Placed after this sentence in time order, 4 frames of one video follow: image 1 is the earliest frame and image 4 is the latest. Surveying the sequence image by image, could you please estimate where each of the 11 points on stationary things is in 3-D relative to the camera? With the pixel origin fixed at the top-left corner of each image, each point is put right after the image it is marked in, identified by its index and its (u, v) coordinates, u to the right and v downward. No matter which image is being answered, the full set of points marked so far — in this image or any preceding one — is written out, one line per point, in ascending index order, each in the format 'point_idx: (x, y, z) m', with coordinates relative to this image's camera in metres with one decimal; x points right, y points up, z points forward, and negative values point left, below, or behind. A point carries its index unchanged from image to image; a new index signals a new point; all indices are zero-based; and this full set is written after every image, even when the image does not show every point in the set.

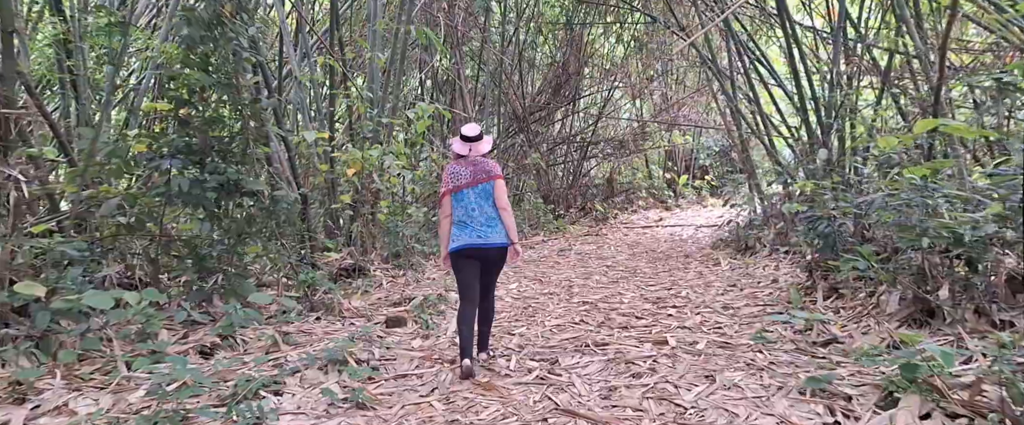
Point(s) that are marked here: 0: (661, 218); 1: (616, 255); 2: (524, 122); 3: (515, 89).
0: (+2.1, -0.1, +12.6) m
1: (+0.9, -0.4, +8.1) m
2: (+0.1, +0.9, +9.3) m
3: (0.0, +1.2, +9.2) m
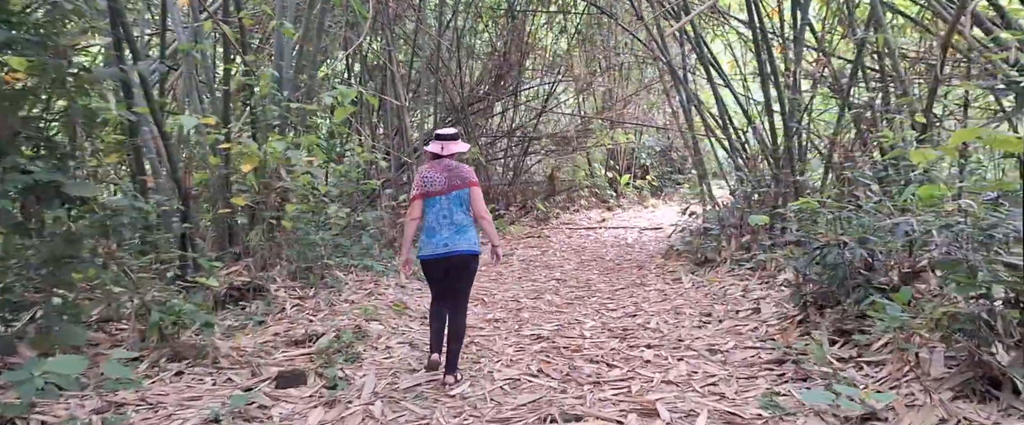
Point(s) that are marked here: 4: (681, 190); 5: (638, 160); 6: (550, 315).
0: (+1.2, -0.1, +11.9) m
1: (+0.4, -0.4, +7.3) m
2: (-0.5, +0.9, +8.4) m
3: (-0.6, +1.2, +8.3) m
4: (+2.7, +0.4, +14.6) m
5: (+2.0, +0.8, +14.2) m
6: (+0.2, -0.5, +4.1) m
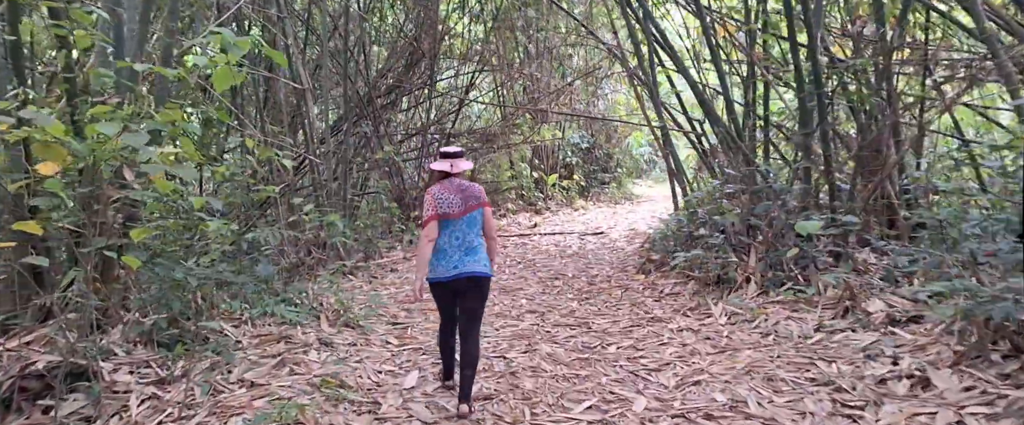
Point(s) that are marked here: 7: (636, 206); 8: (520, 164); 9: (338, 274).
0: (+0.3, -0.1, +10.4) m
1: (+0.1, -0.5, +5.8) m
2: (-1.1, +0.8, +6.8) m
3: (-1.1, +1.2, +6.7) m
4: (+1.4, +0.3, +13.4) m
5: (+0.8, +0.8, +12.8) m
6: (+0.2, -0.5, +2.7) m
7: (+1.7, +0.1, +12.6) m
8: (+0.1, +0.6, +11.6) m
9: (-1.2, -0.4, +6.1) m
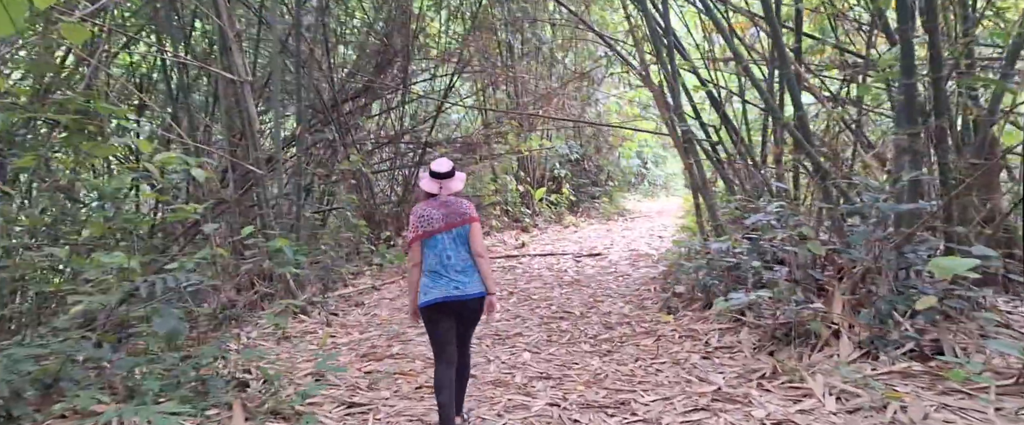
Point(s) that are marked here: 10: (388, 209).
0: (+0.2, -0.3, +9.2) m
1: (0.0, -0.6, +4.5) m
2: (-1.1, +0.7, +5.5) m
3: (-1.1, +1.0, +5.4) m
4: (+1.2, +0.1, +12.1) m
5: (+0.6, +0.6, +11.6) m
6: (+0.2, -0.6, +1.4) m
7: (+1.5, -0.1, +11.4) m
8: (0.0, +0.4, +10.4) m
9: (-1.2, -0.5, +4.8) m
10: (-0.9, 0.0, +6.7) m
